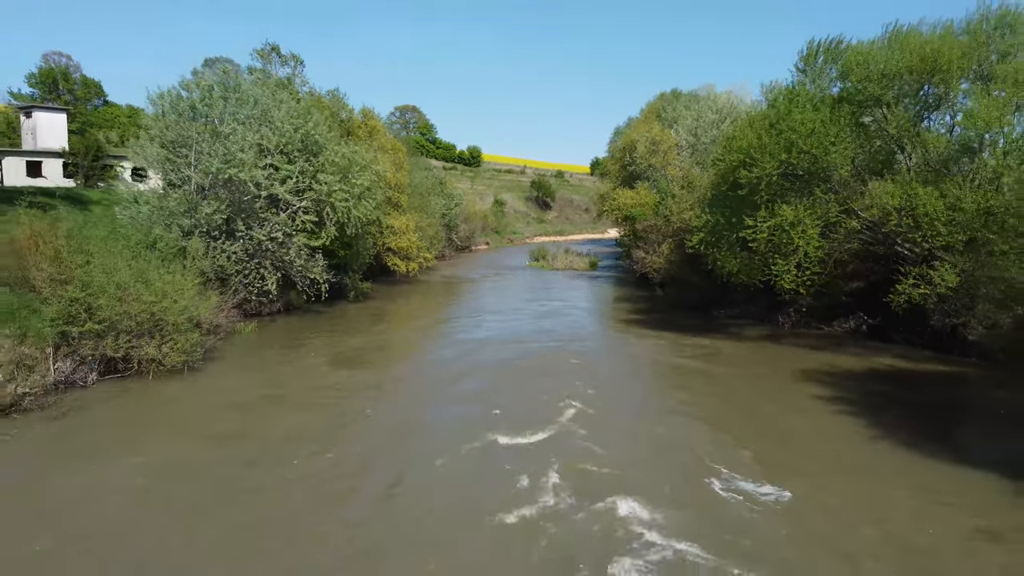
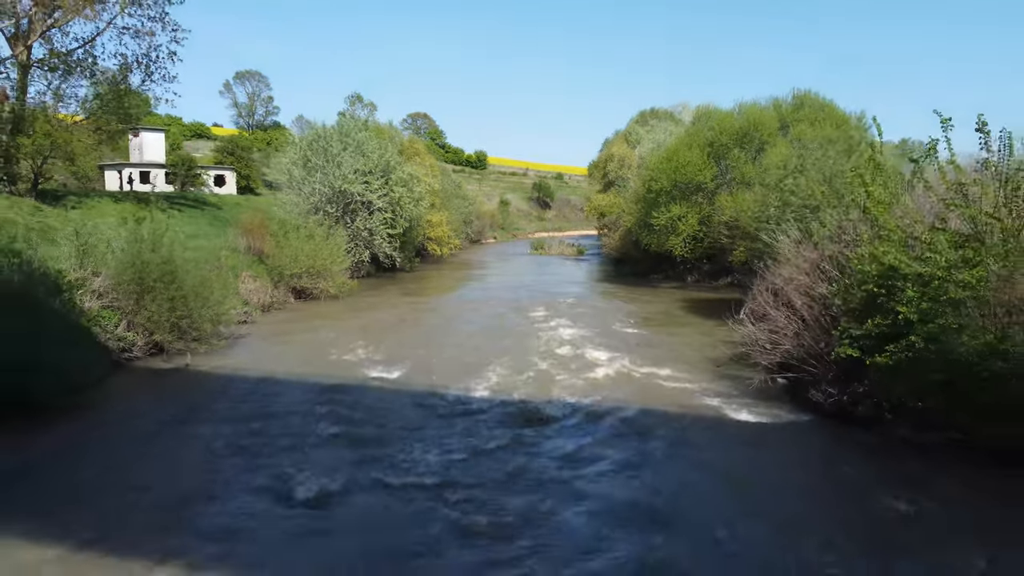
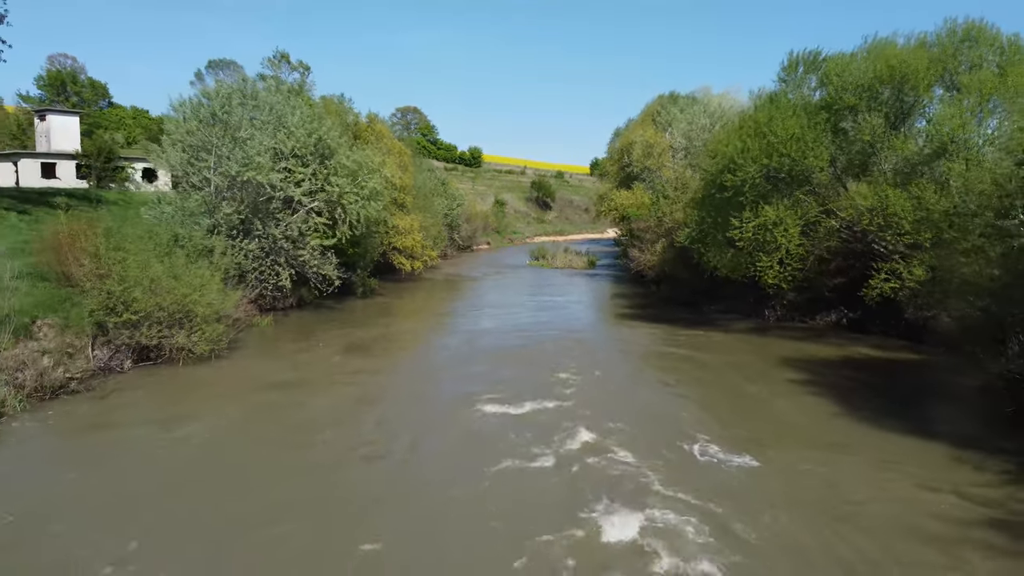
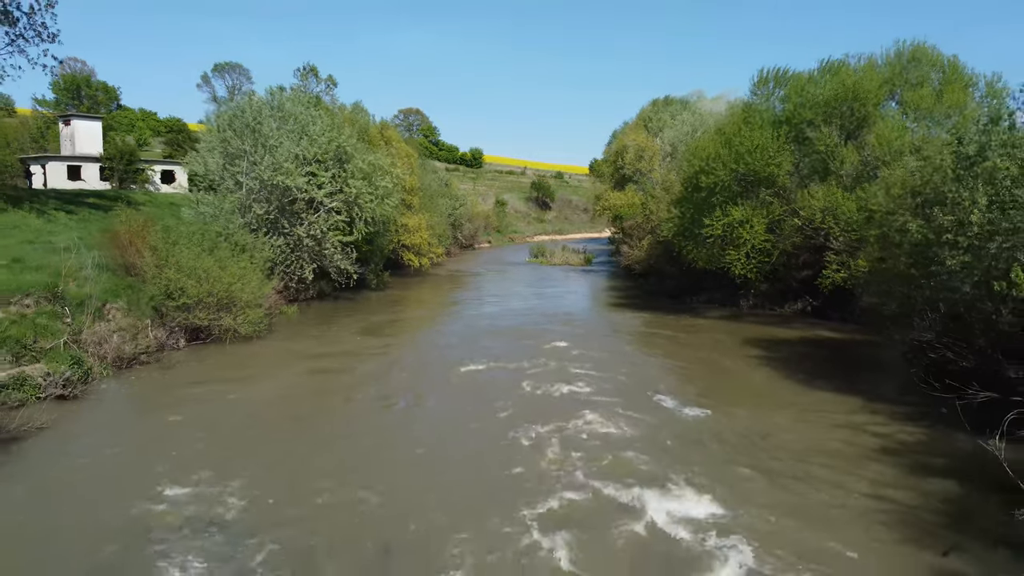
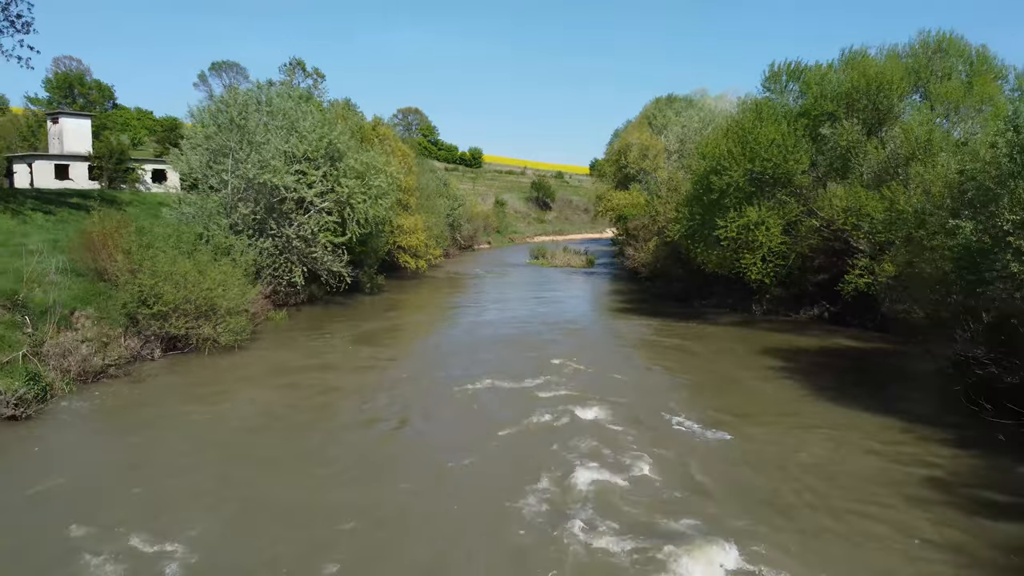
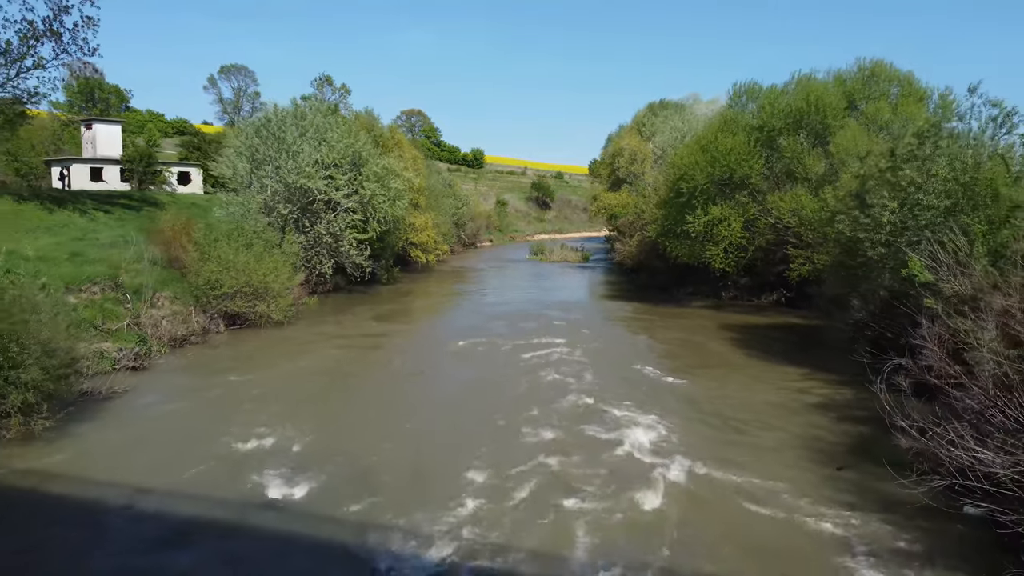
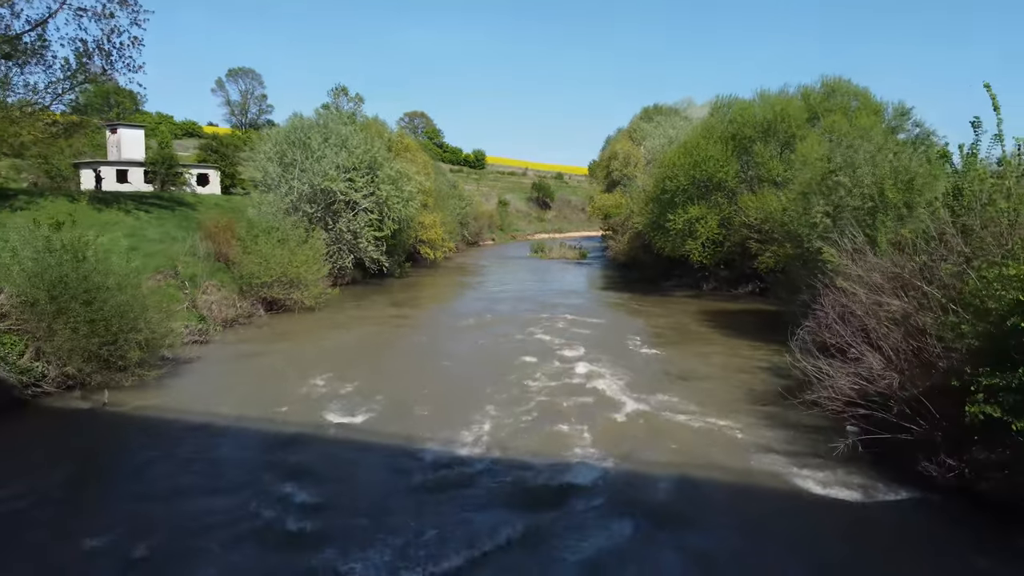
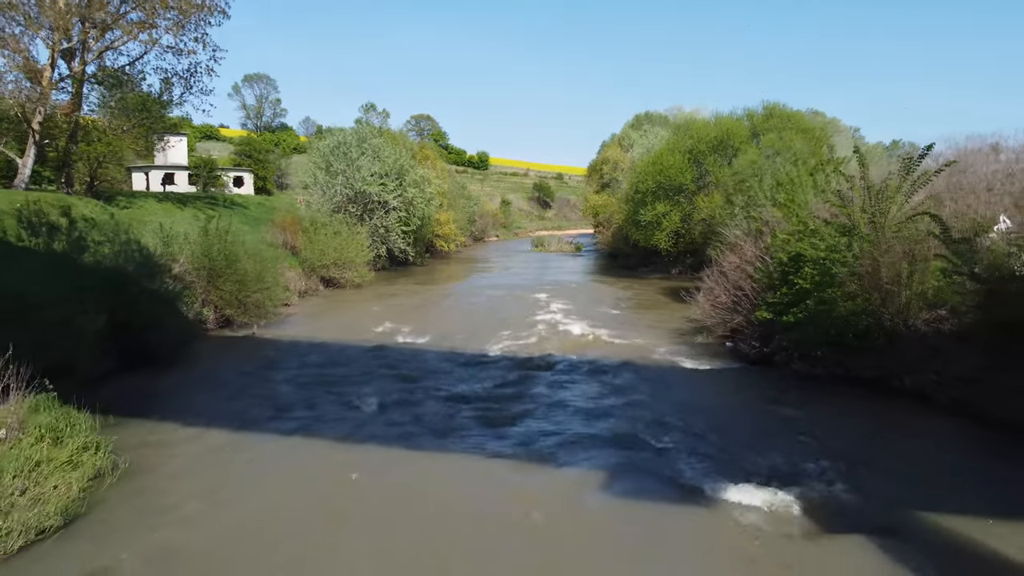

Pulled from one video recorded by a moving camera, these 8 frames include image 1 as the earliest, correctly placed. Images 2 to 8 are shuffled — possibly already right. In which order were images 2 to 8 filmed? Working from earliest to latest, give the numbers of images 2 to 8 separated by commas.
3, 5, 4, 6, 7, 2, 8
